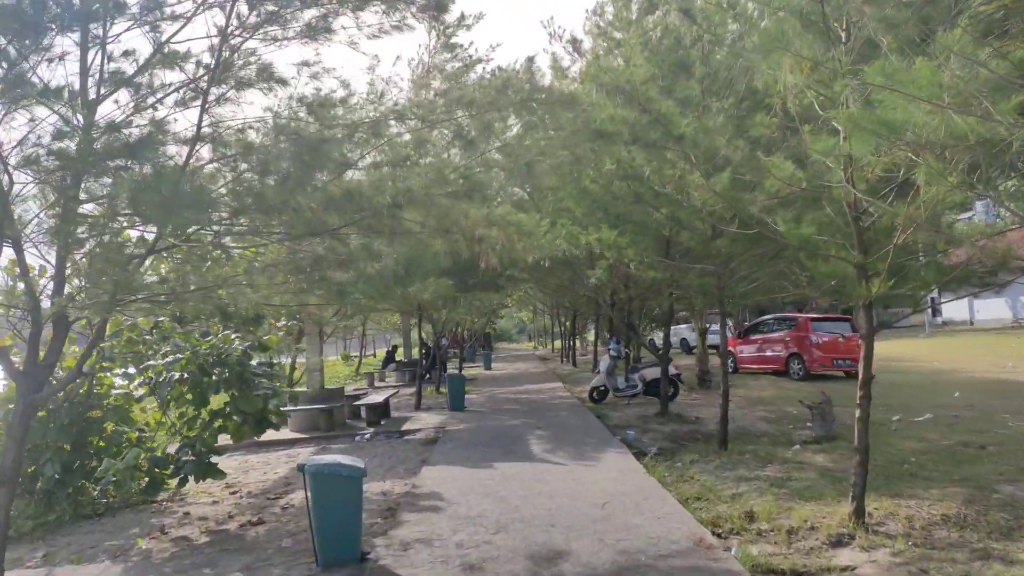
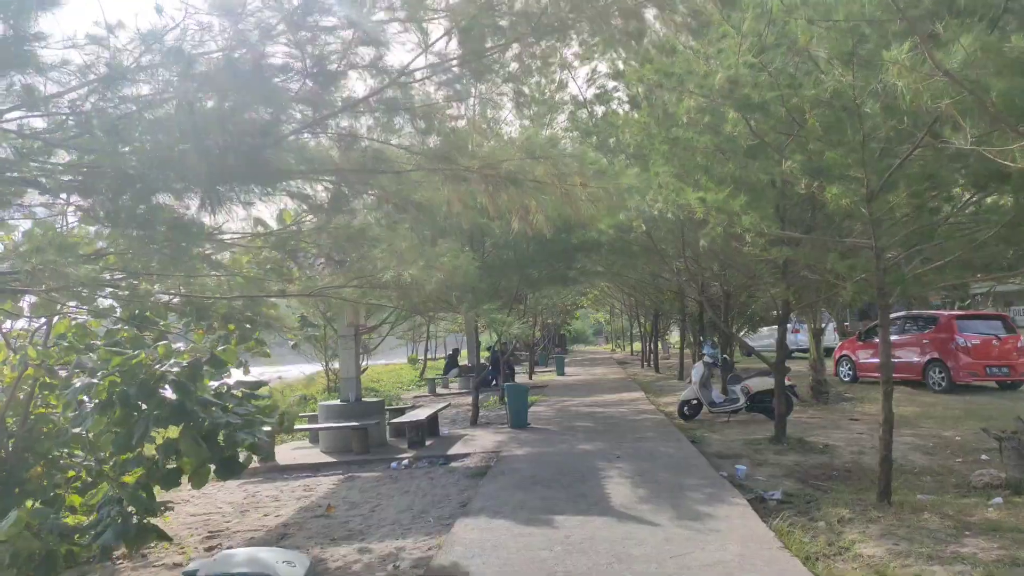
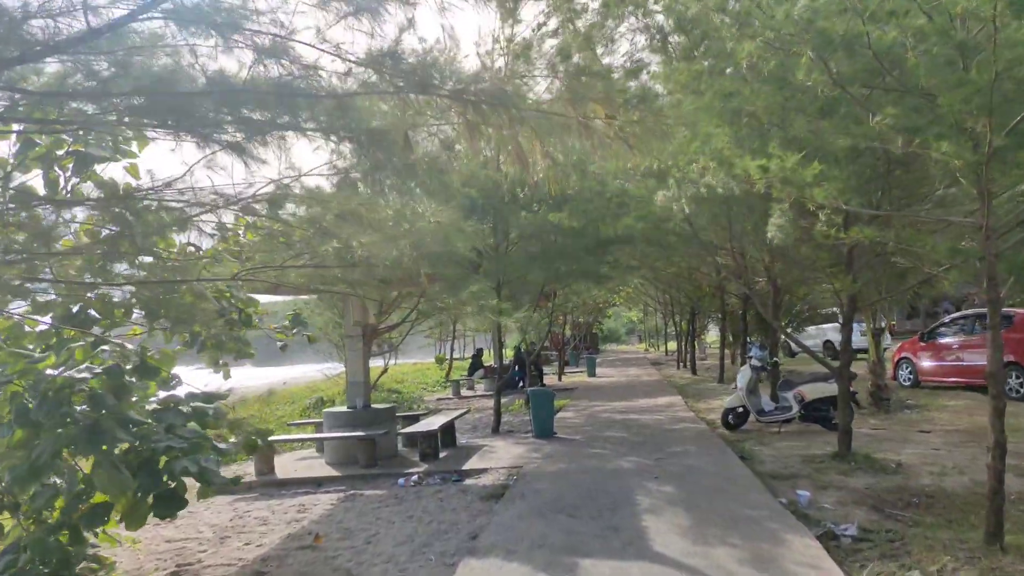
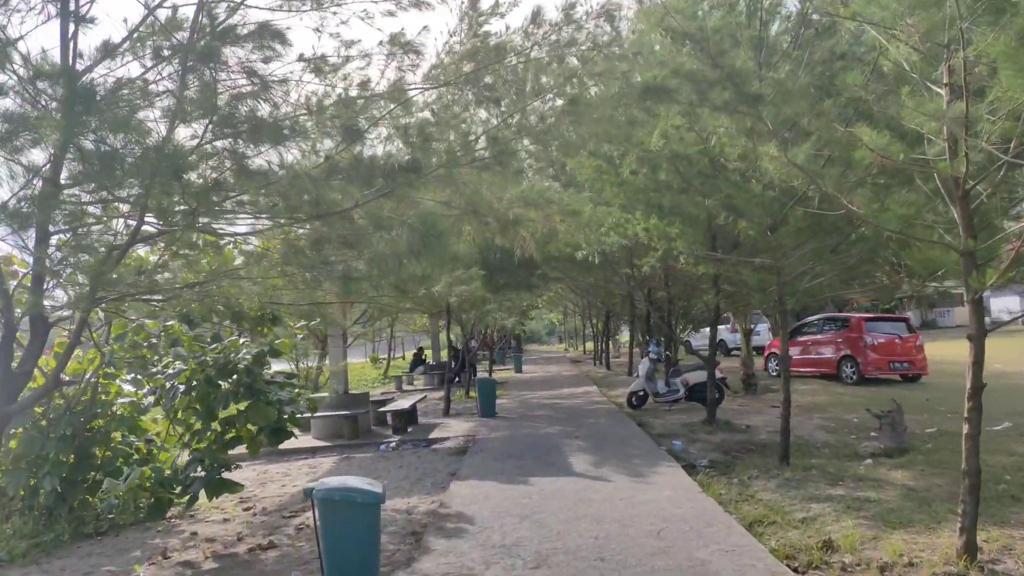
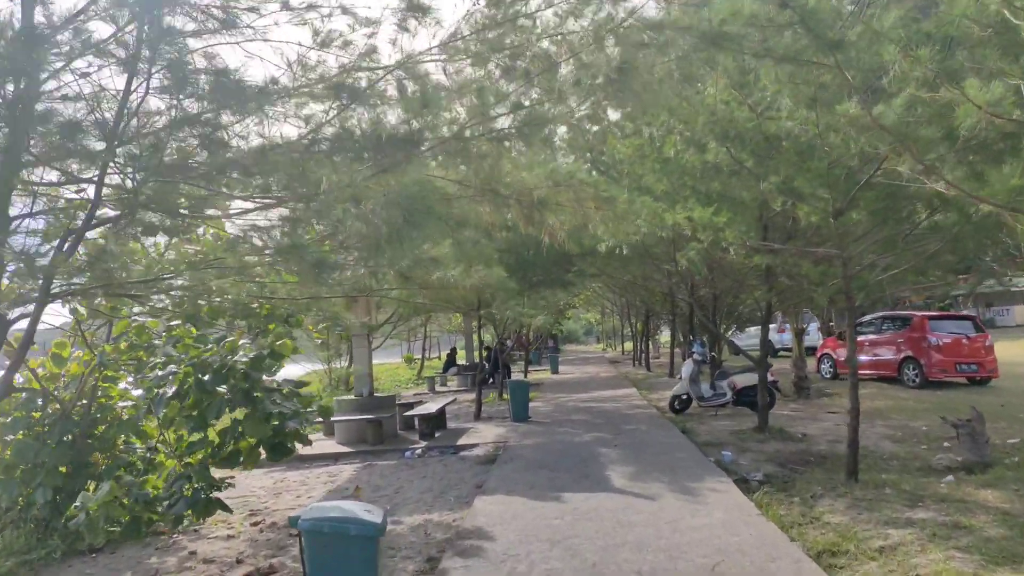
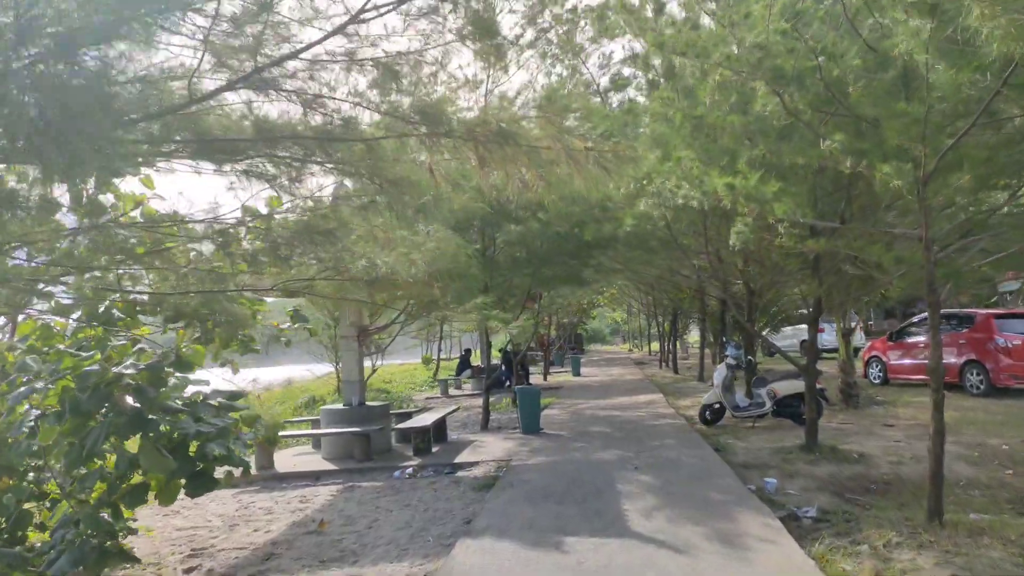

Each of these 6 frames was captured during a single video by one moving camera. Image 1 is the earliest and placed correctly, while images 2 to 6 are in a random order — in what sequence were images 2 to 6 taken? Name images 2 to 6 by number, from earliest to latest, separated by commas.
4, 5, 2, 6, 3
